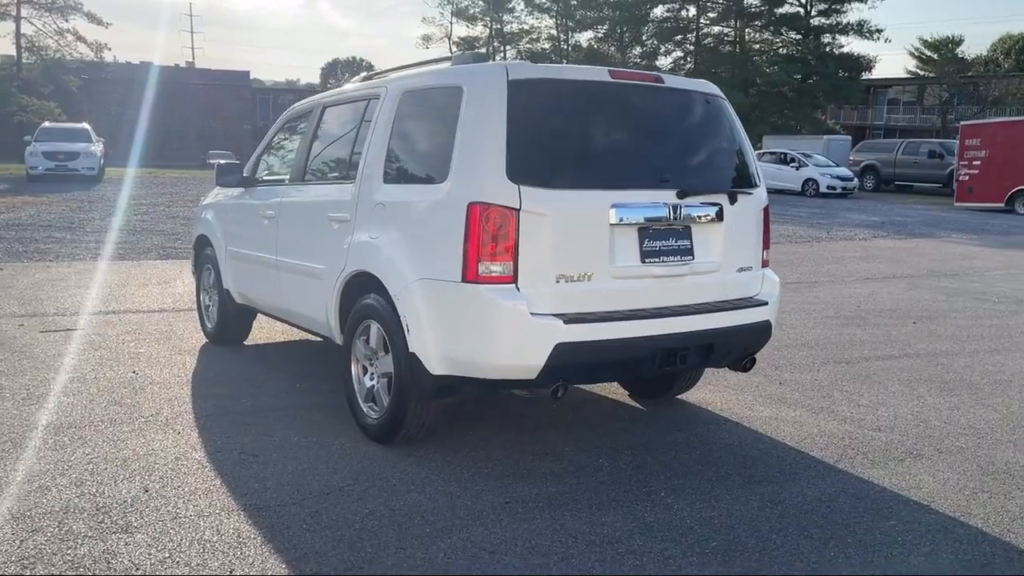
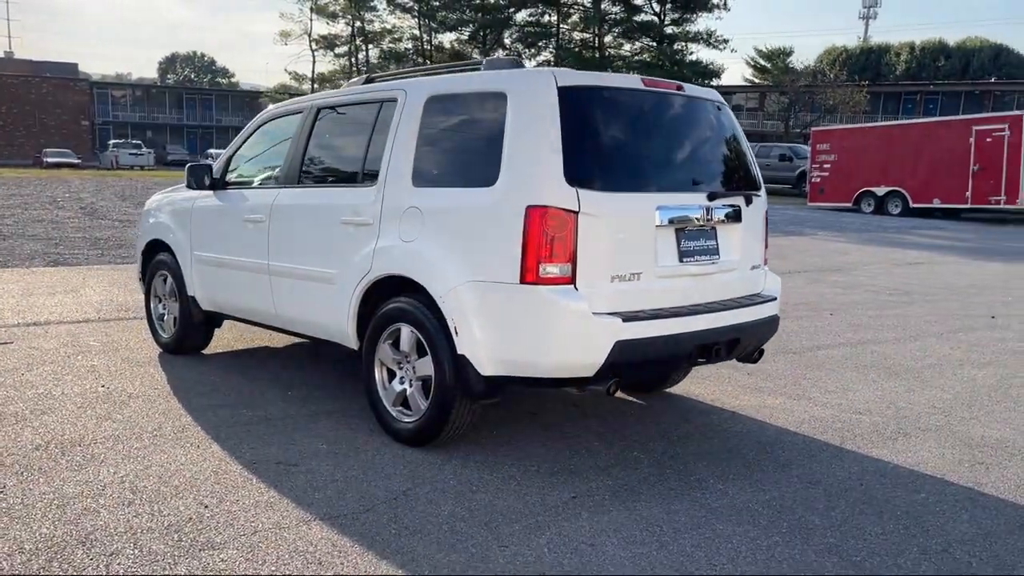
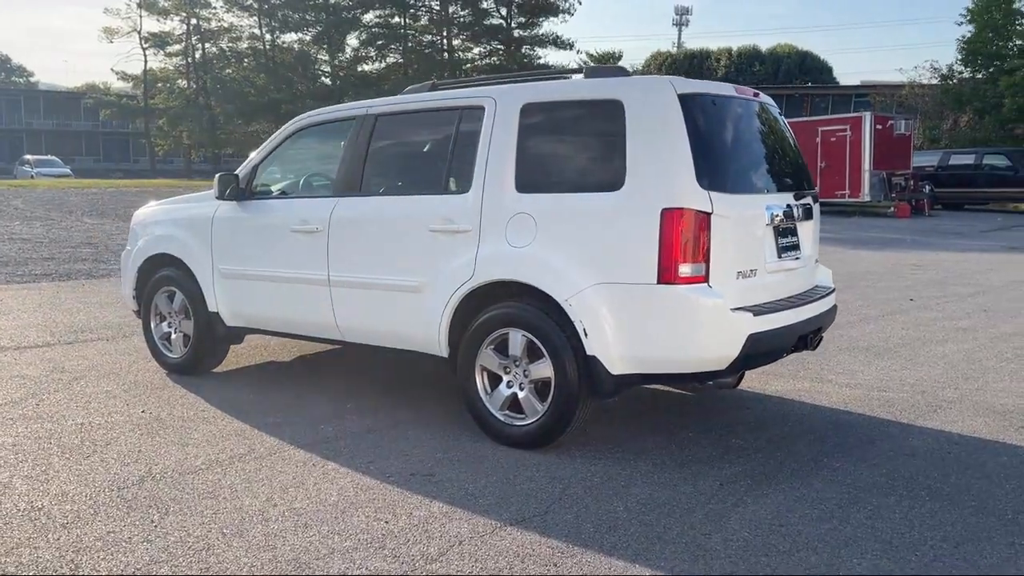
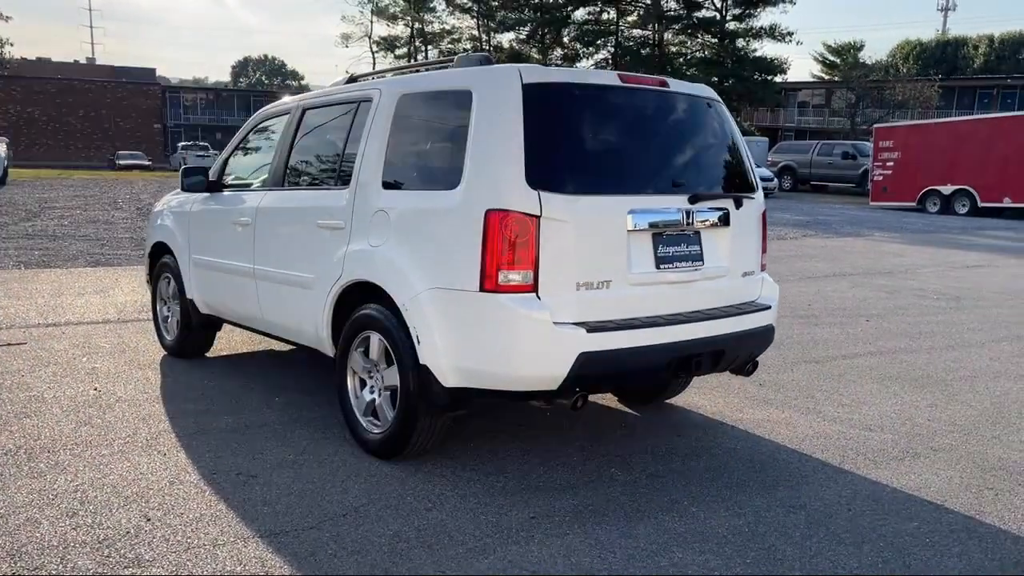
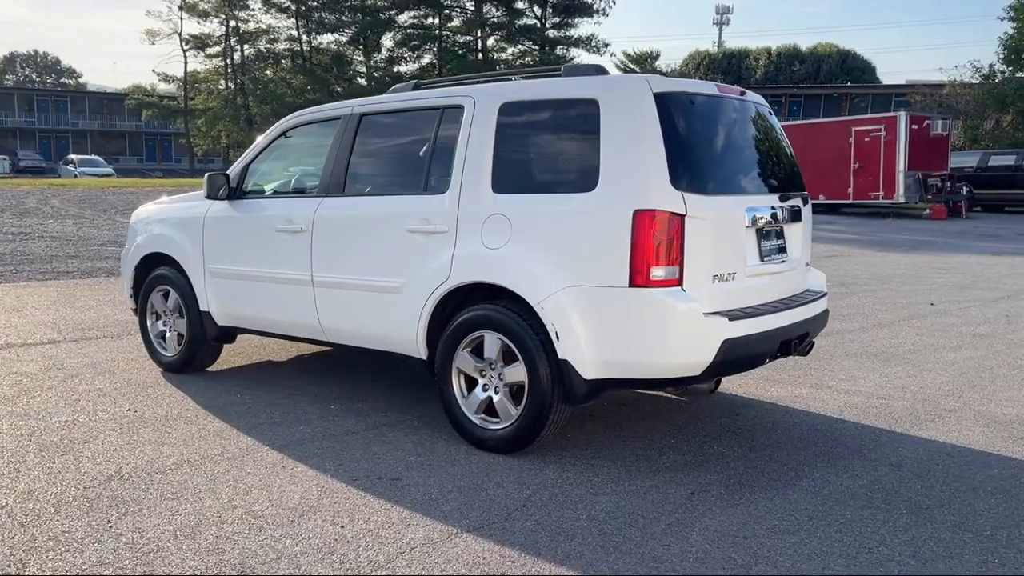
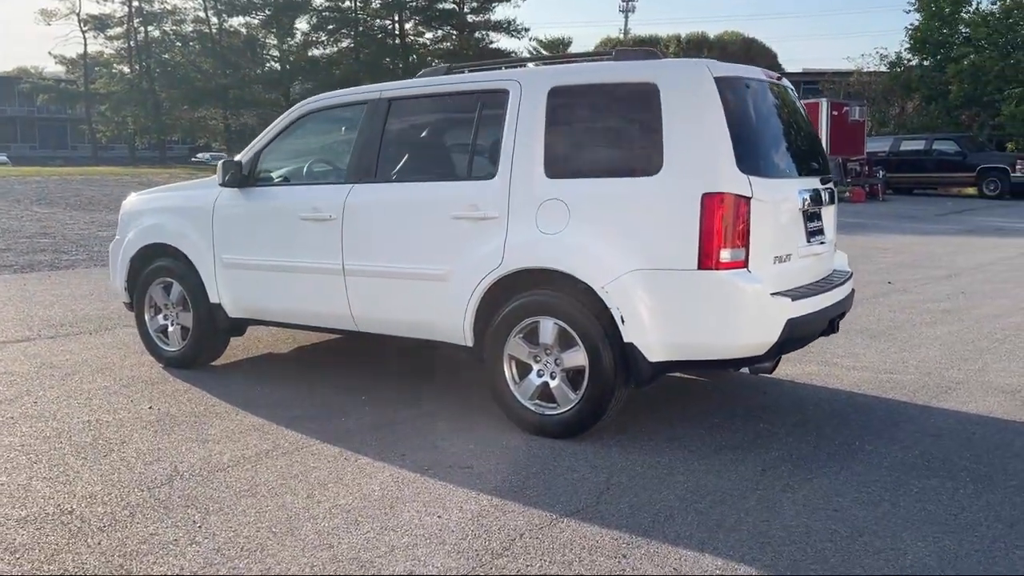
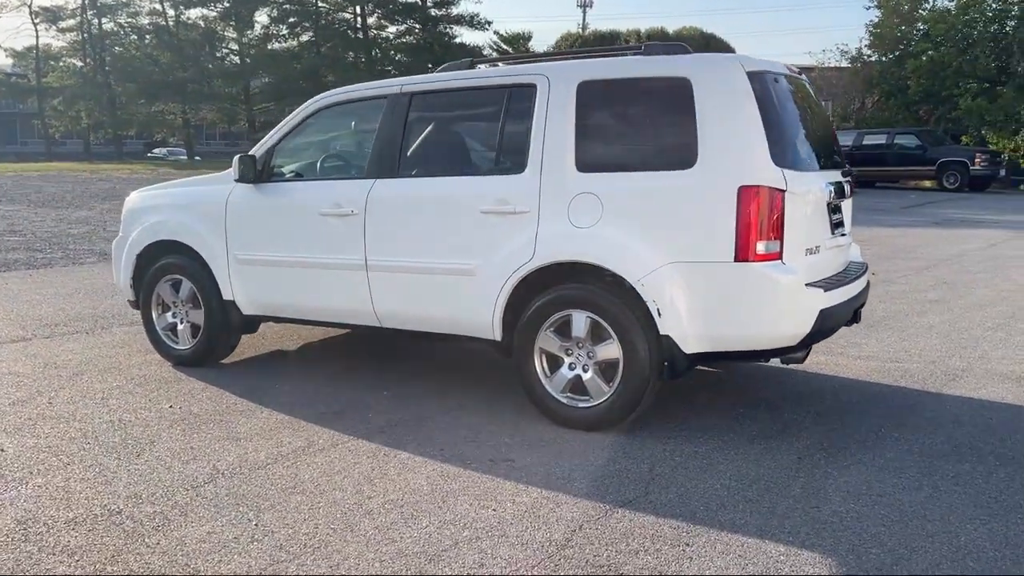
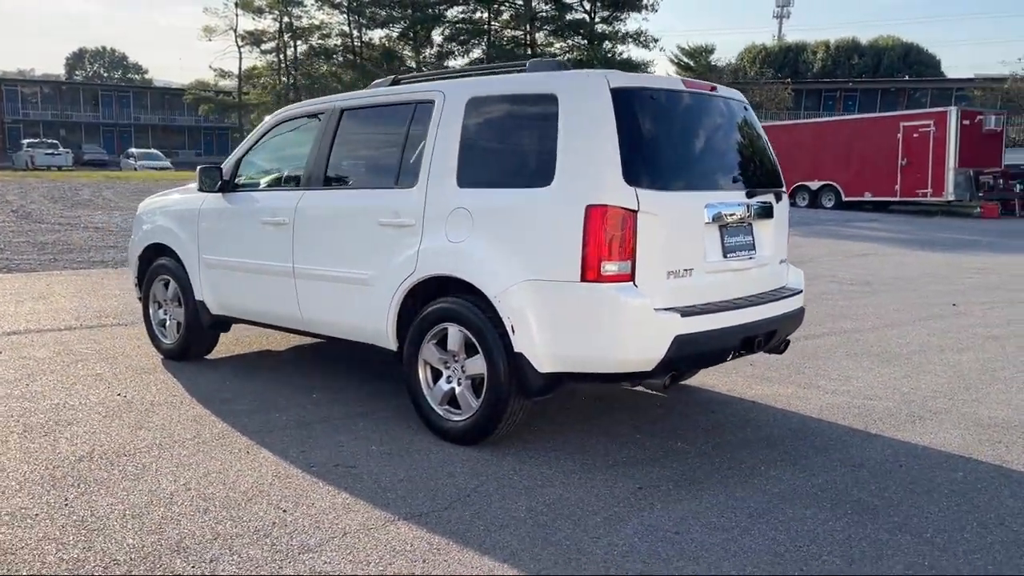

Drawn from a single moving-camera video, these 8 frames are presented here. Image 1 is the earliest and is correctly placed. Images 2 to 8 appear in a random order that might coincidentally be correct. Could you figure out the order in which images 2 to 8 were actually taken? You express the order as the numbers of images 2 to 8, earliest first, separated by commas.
4, 2, 8, 5, 3, 6, 7
